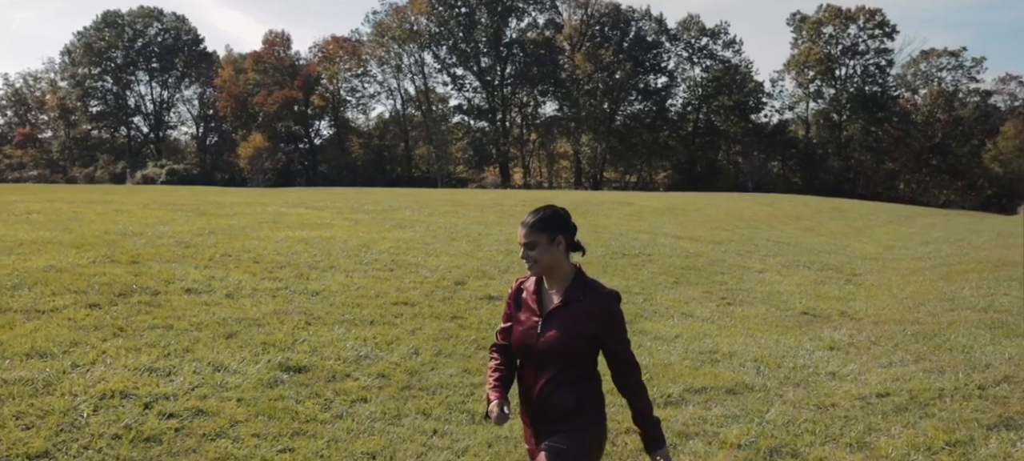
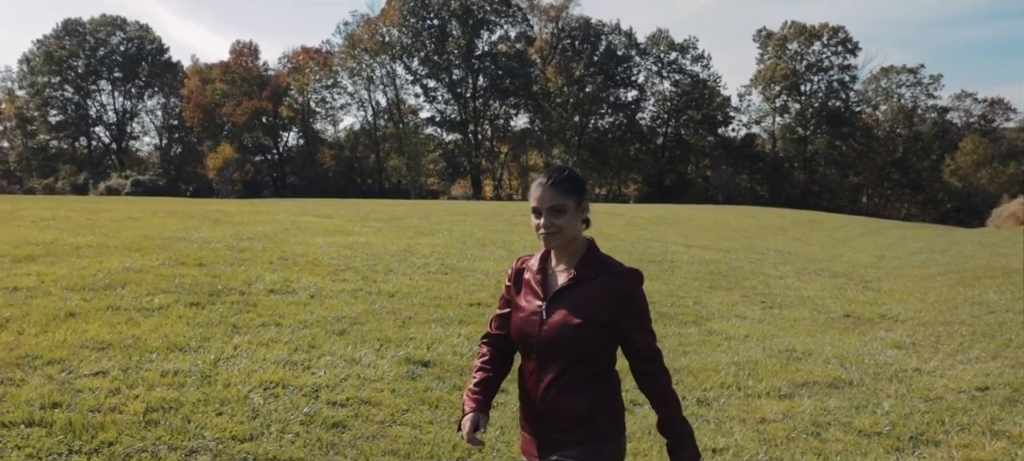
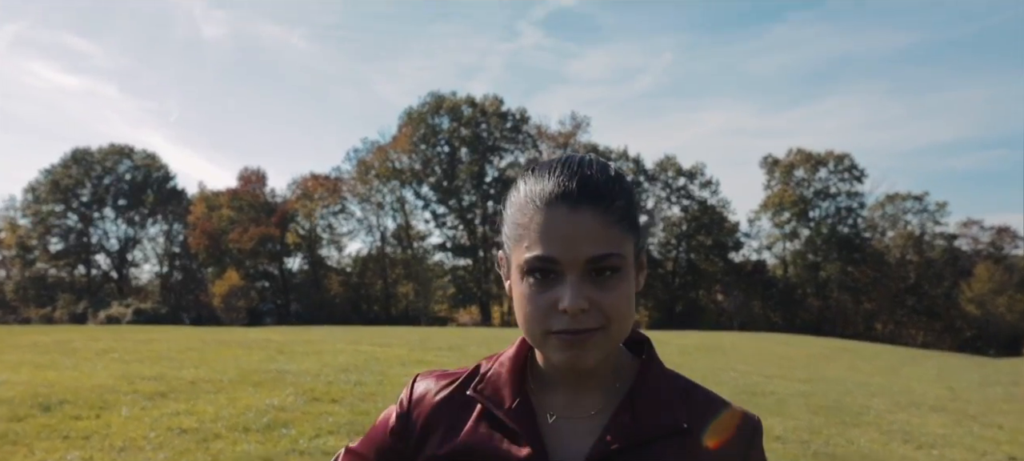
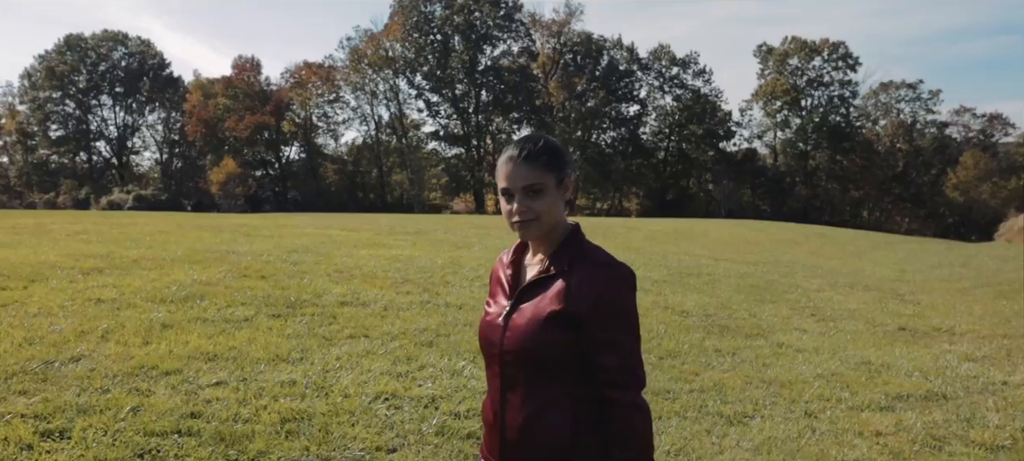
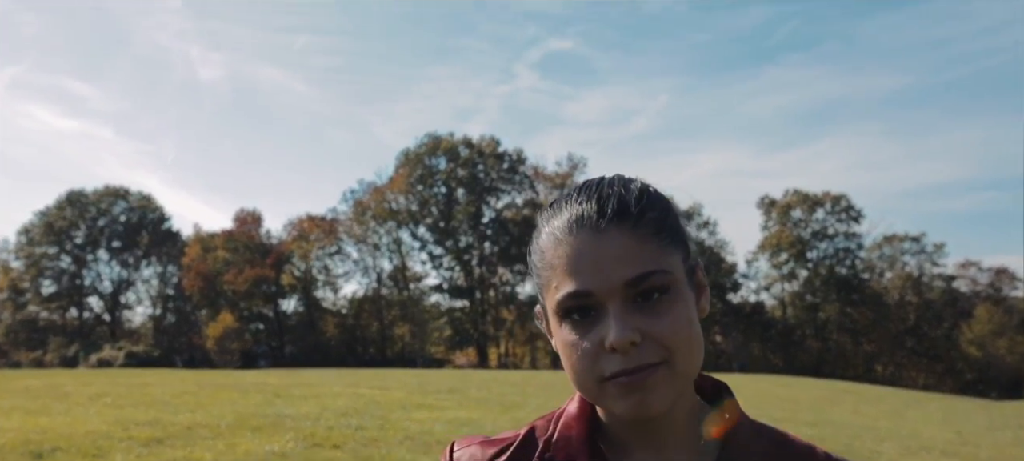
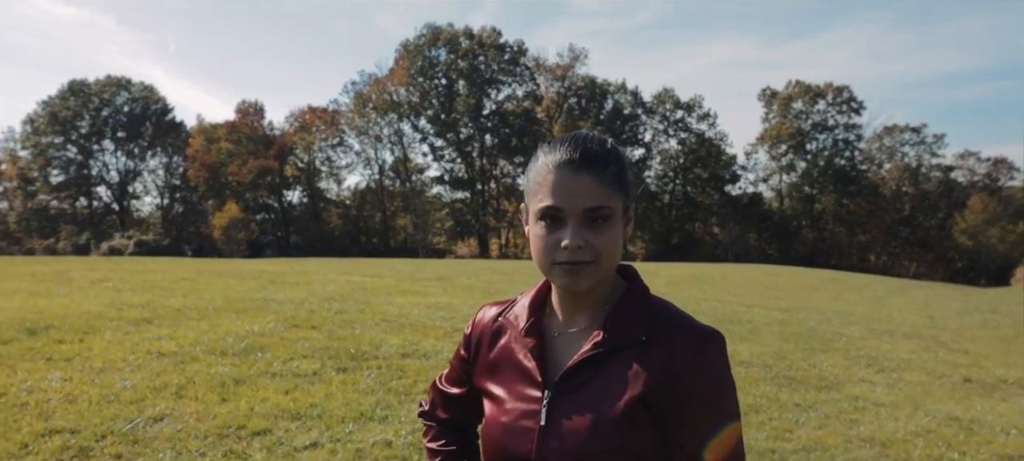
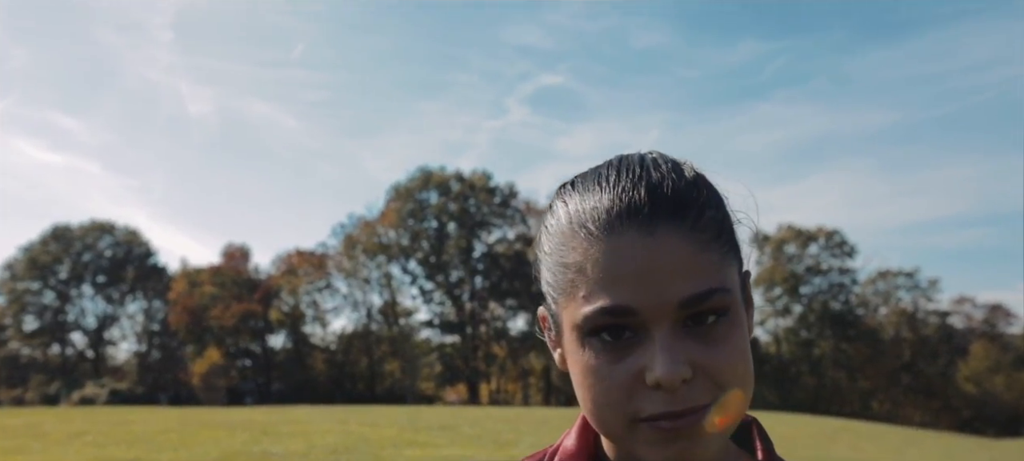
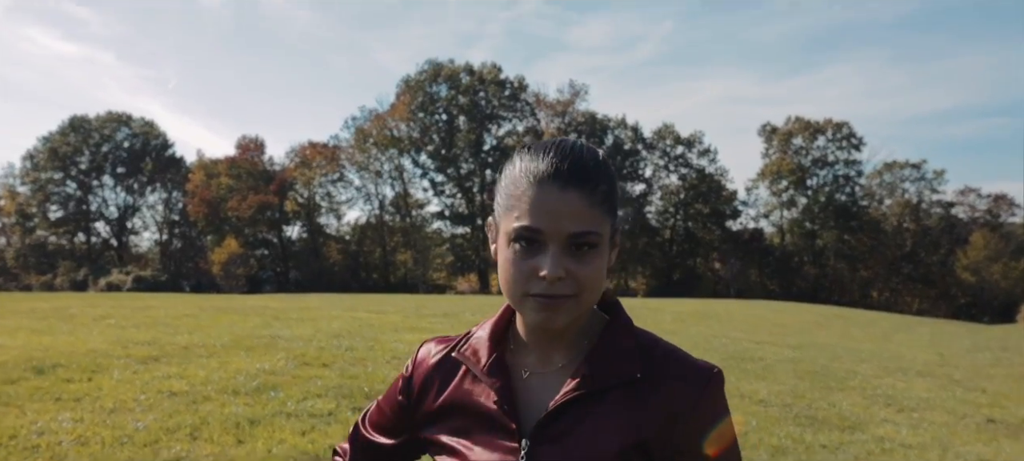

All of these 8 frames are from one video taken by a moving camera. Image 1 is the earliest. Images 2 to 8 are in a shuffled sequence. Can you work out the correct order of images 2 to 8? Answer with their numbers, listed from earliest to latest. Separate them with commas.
2, 4, 6, 8, 3, 5, 7
